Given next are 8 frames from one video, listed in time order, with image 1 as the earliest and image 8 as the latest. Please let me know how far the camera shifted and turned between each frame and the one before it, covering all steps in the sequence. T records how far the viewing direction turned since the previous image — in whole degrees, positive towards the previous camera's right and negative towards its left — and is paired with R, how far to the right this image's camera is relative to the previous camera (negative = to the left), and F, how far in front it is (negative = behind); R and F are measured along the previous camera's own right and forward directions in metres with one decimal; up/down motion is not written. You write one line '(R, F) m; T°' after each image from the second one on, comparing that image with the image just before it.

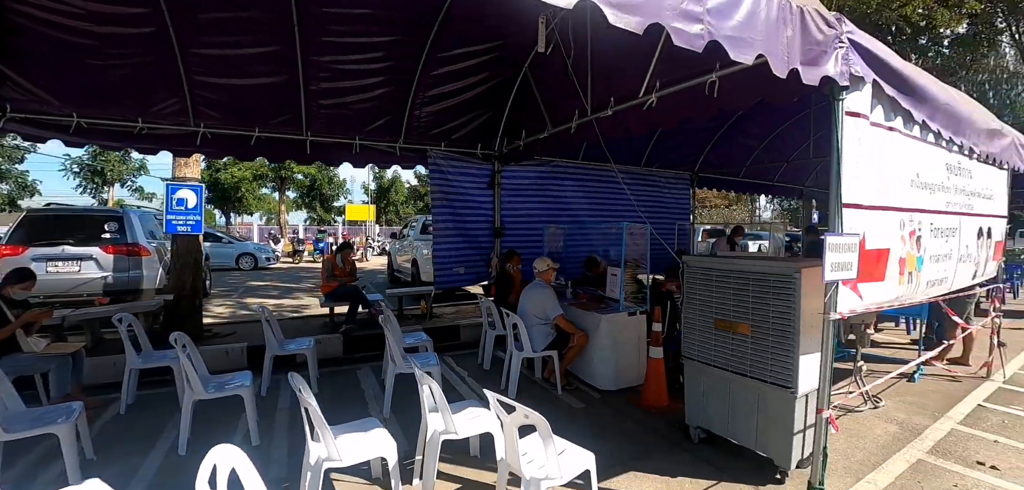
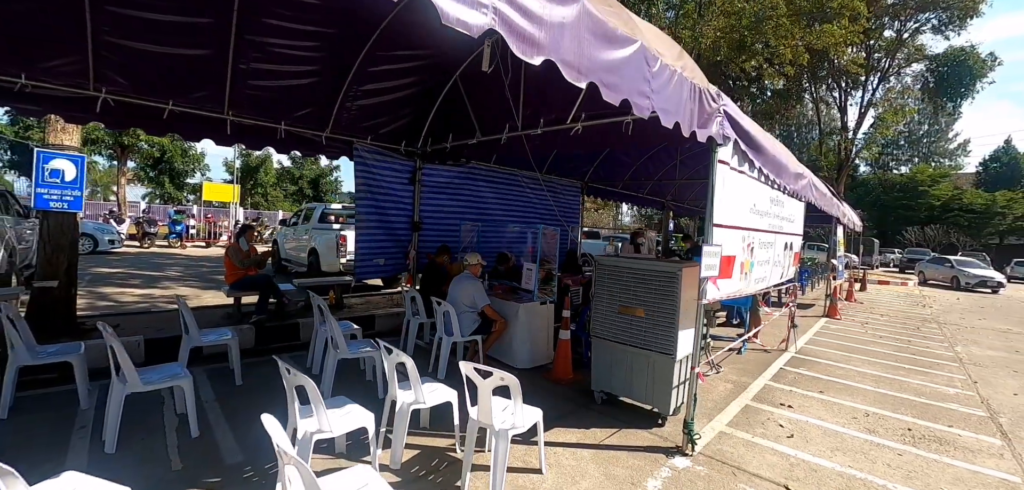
(-0.6, -0.5) m; +15°
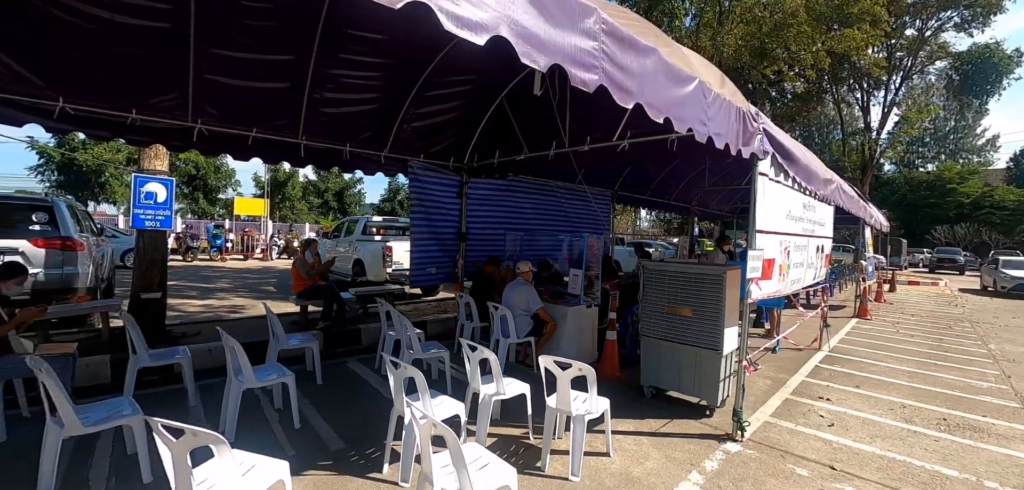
(-0.4, -0.4) m; -2°
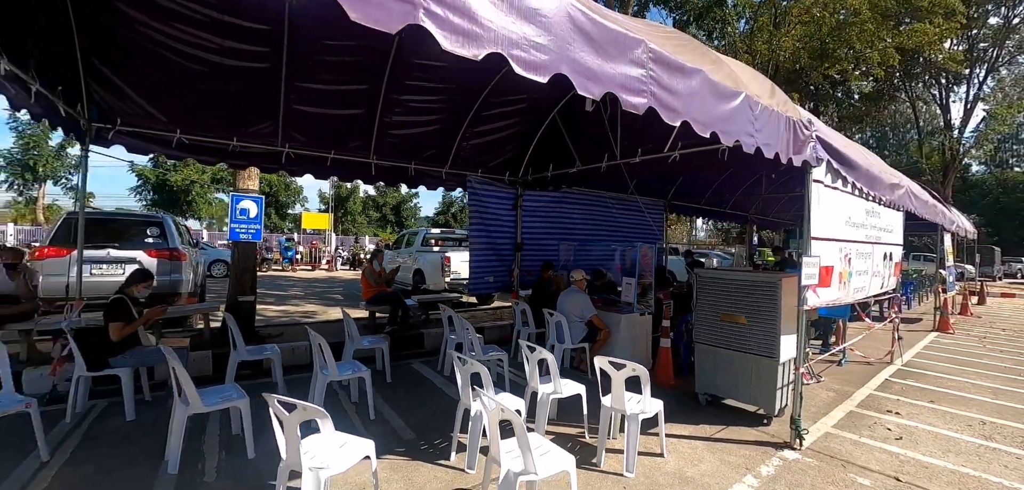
(0.0, -0.3) m; -6°
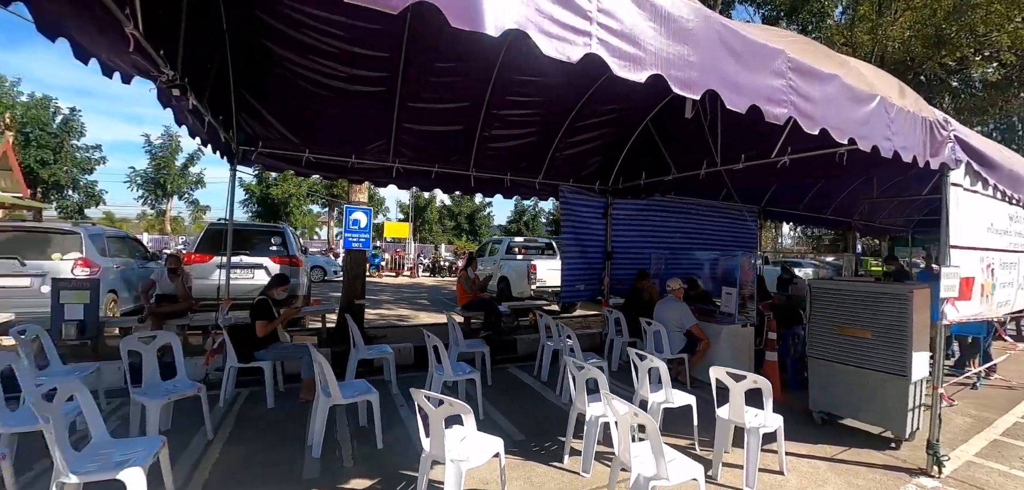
(-0.4, -0.2) m; -8°
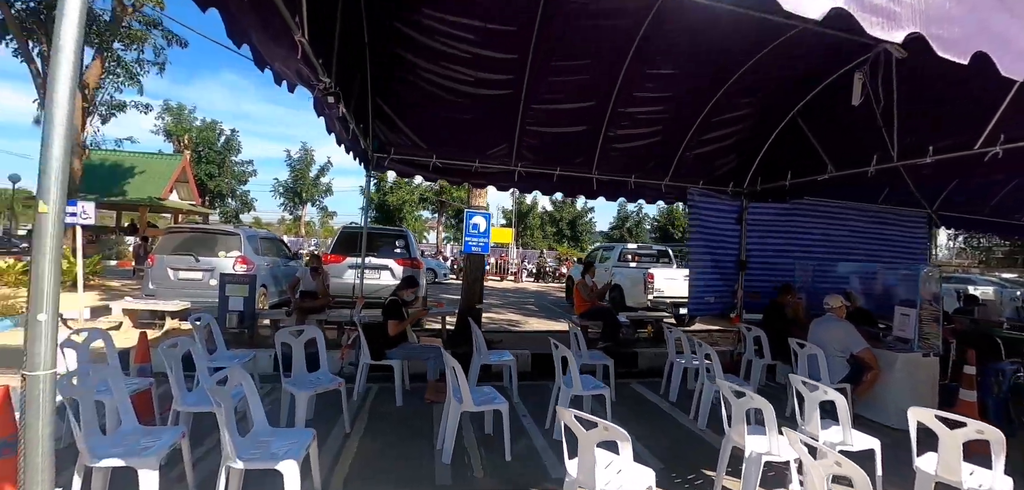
(-0.3, +0.2) m; -12°
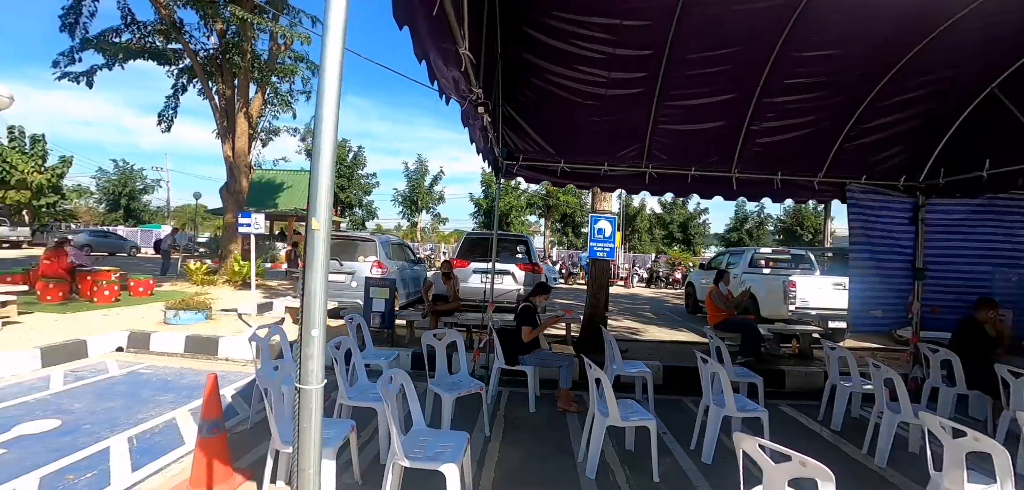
(-0.3, +0.1) m; -13°
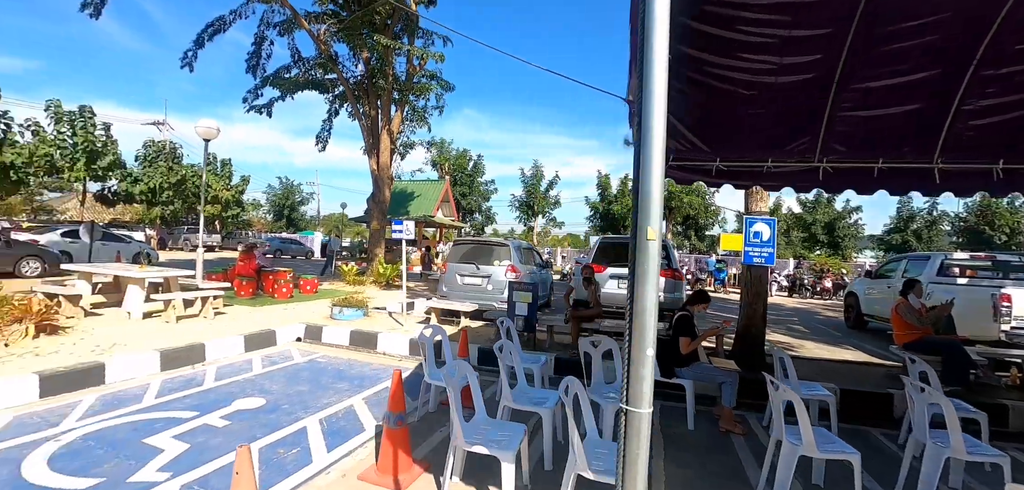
(-0.4, 0.0) m; -14°
